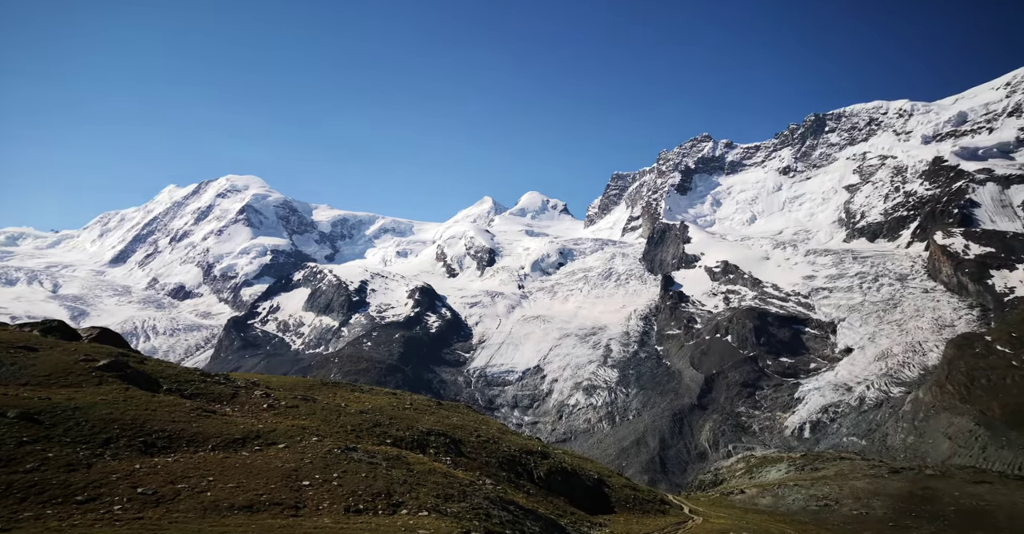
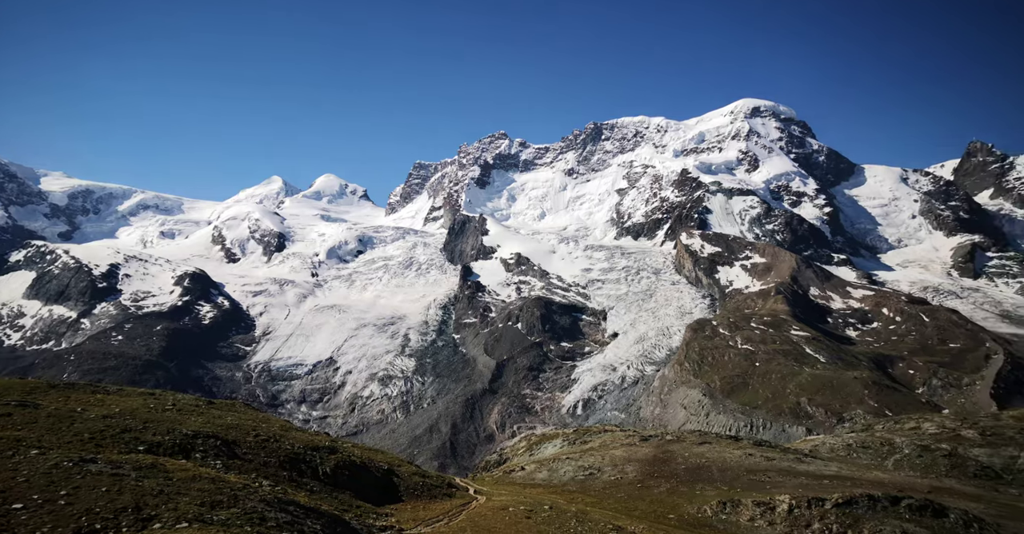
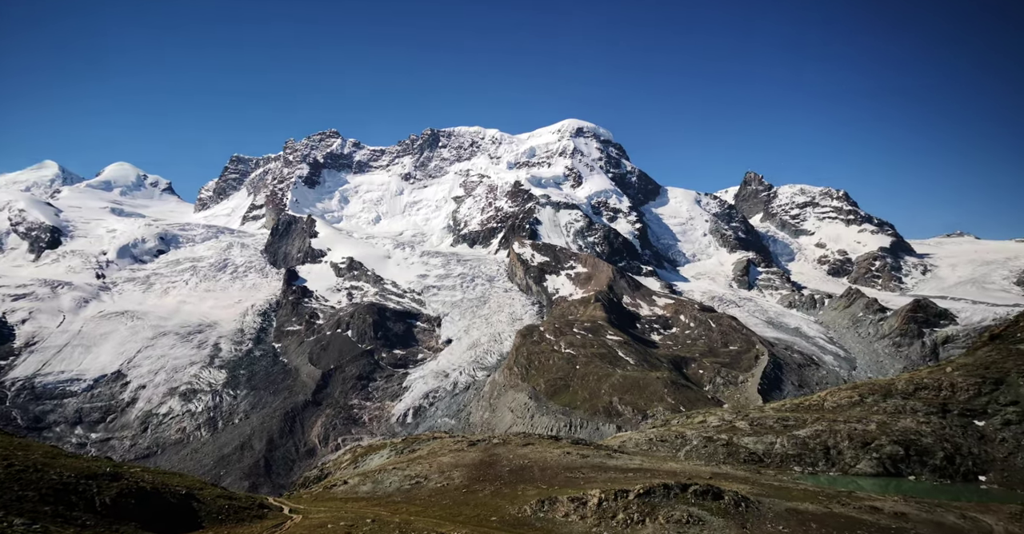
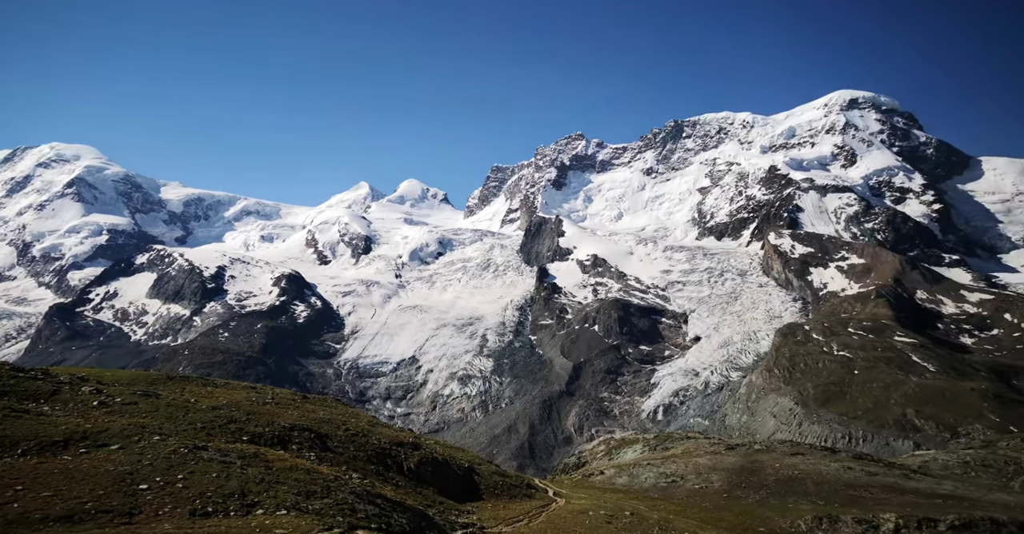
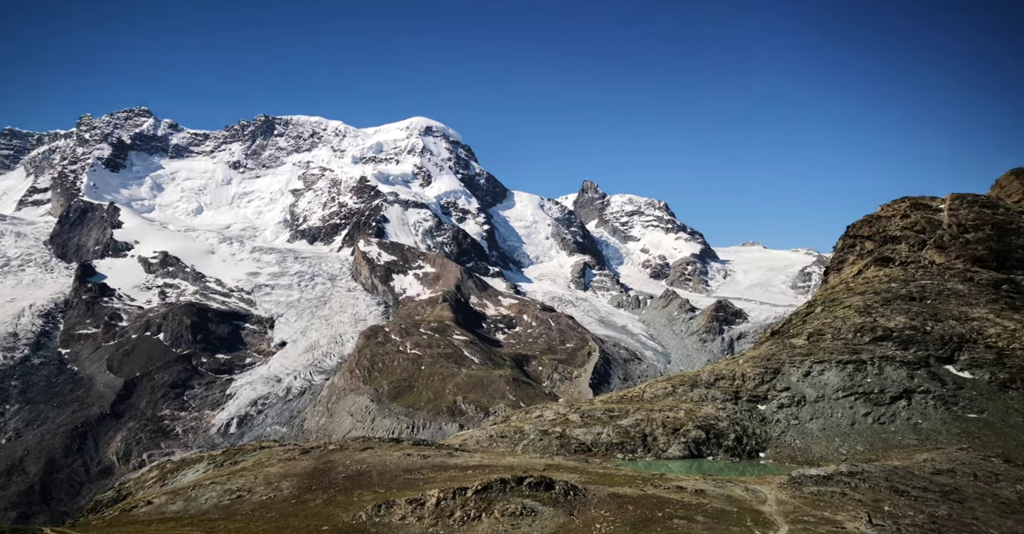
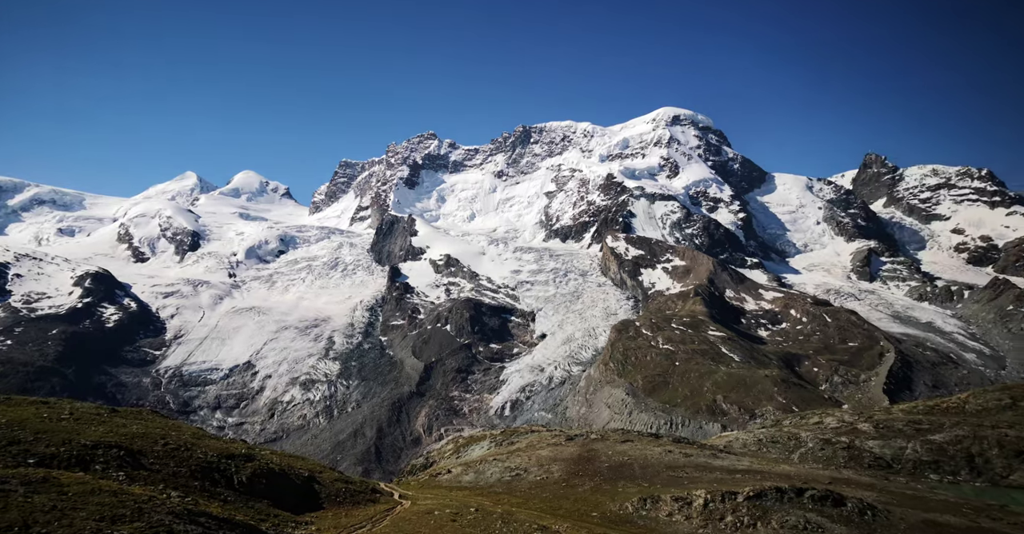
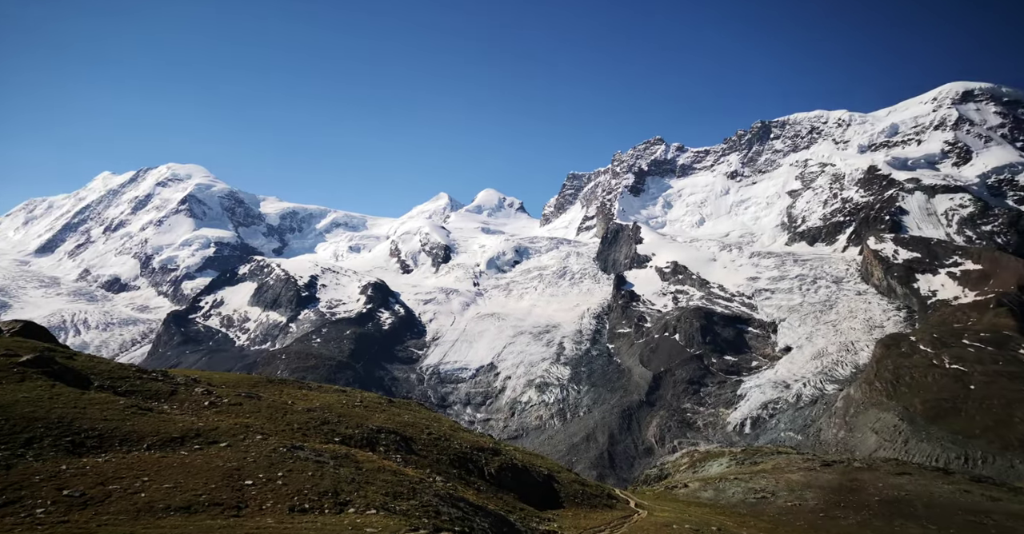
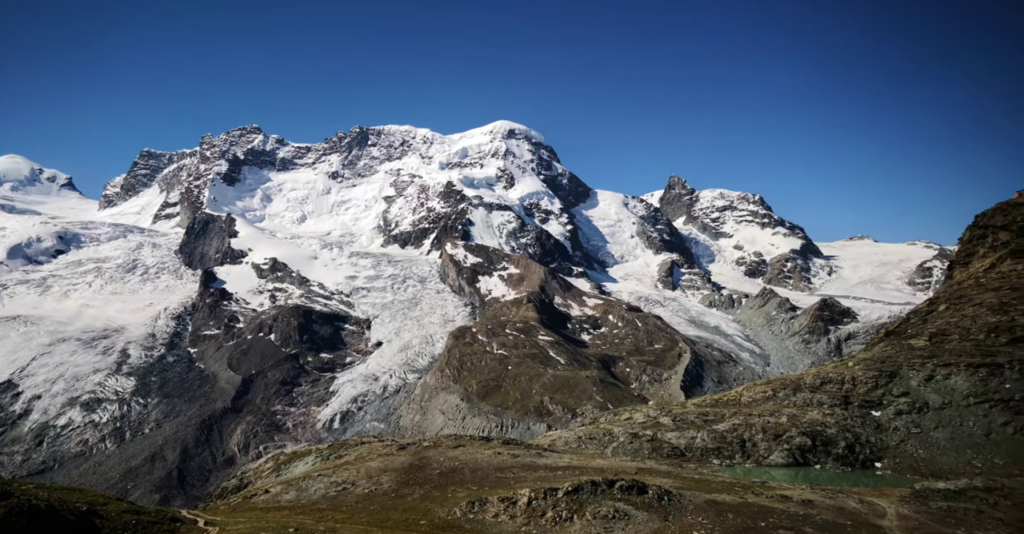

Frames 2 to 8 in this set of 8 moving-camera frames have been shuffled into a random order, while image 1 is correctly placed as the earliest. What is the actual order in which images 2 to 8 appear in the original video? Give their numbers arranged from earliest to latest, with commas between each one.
7, 4, 2, 6, 3, 8, 5
